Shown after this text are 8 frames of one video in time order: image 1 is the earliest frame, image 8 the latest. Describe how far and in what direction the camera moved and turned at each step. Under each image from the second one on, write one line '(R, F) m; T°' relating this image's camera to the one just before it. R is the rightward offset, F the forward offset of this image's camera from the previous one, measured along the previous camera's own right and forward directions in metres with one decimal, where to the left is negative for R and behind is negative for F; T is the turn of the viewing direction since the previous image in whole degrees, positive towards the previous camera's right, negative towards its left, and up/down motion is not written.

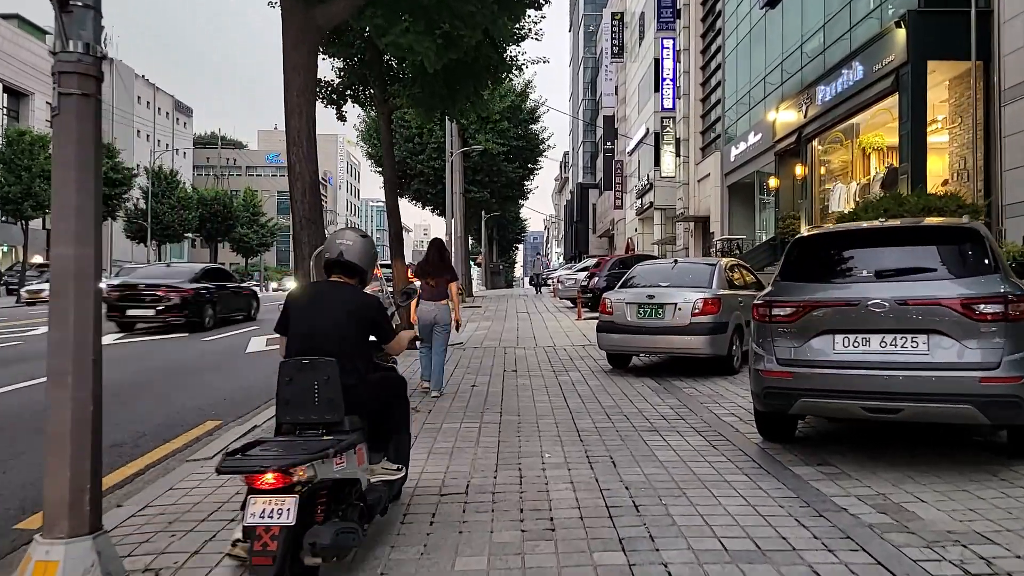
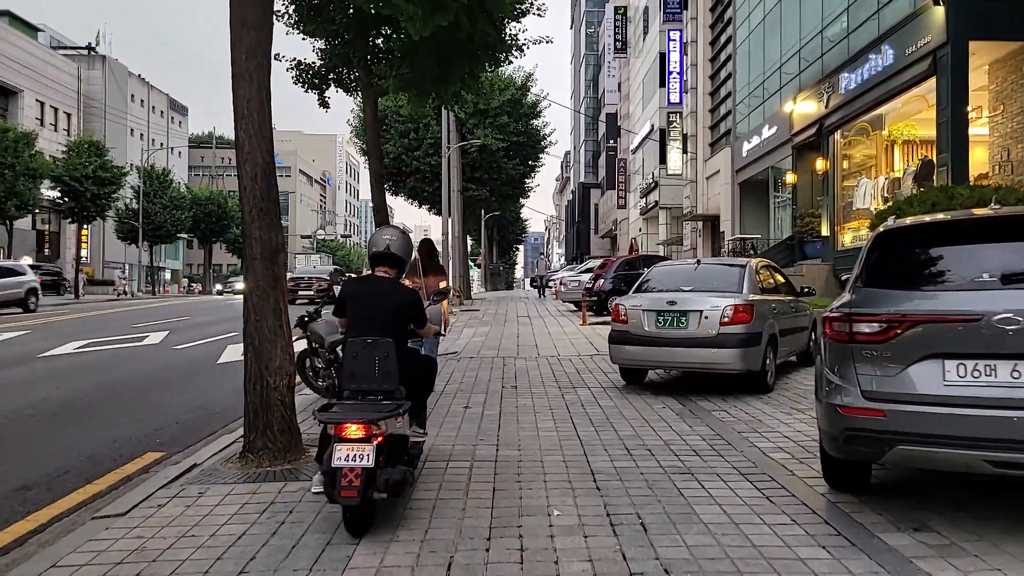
(0.0, +1.3) m; 0°
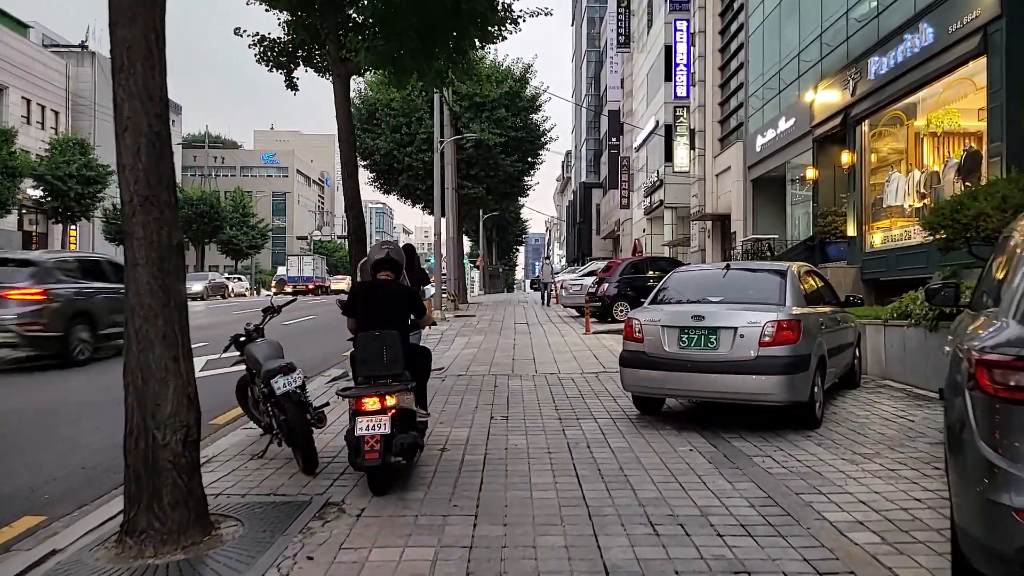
(+0.1, +1.6) m; 0°
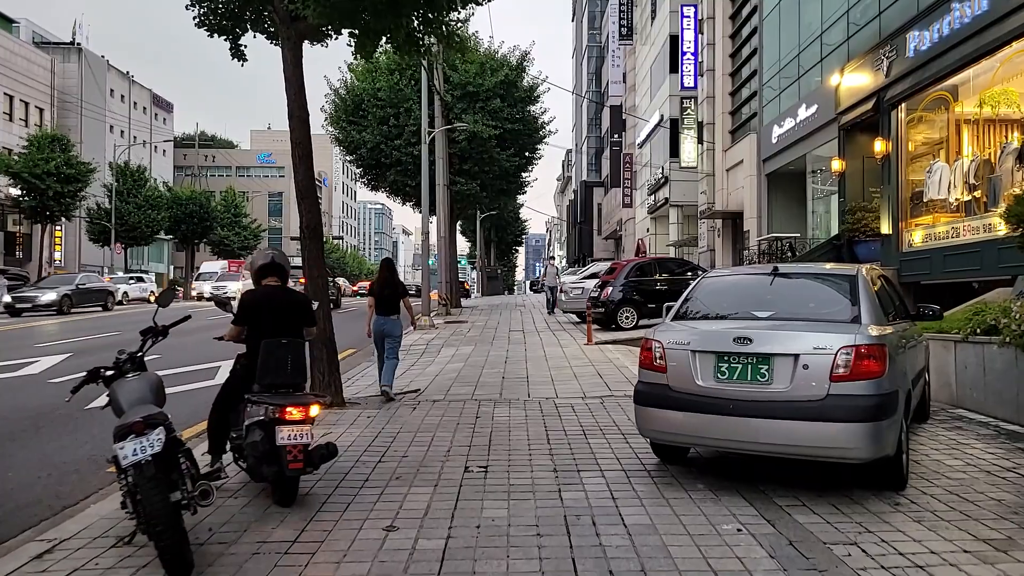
(+0.2, +1.8) m; 0°
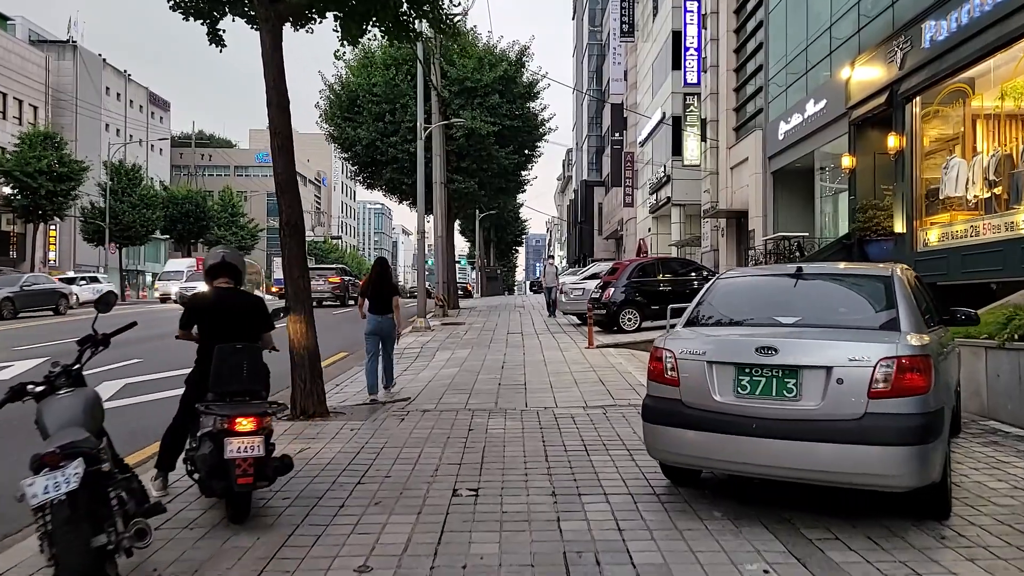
(+0.1, +0.6) m; 0°
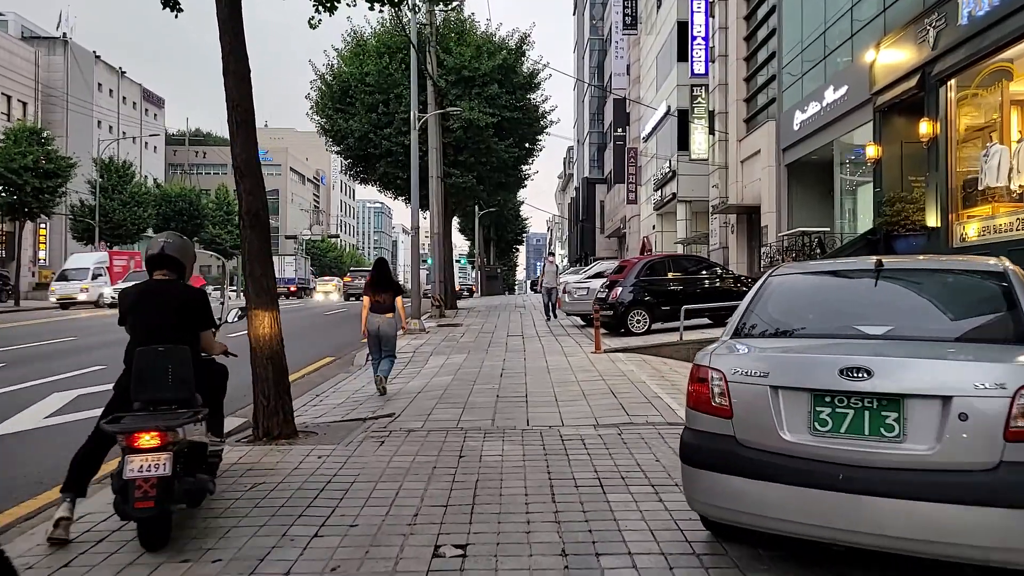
(0.0, +1.2) m; 0°
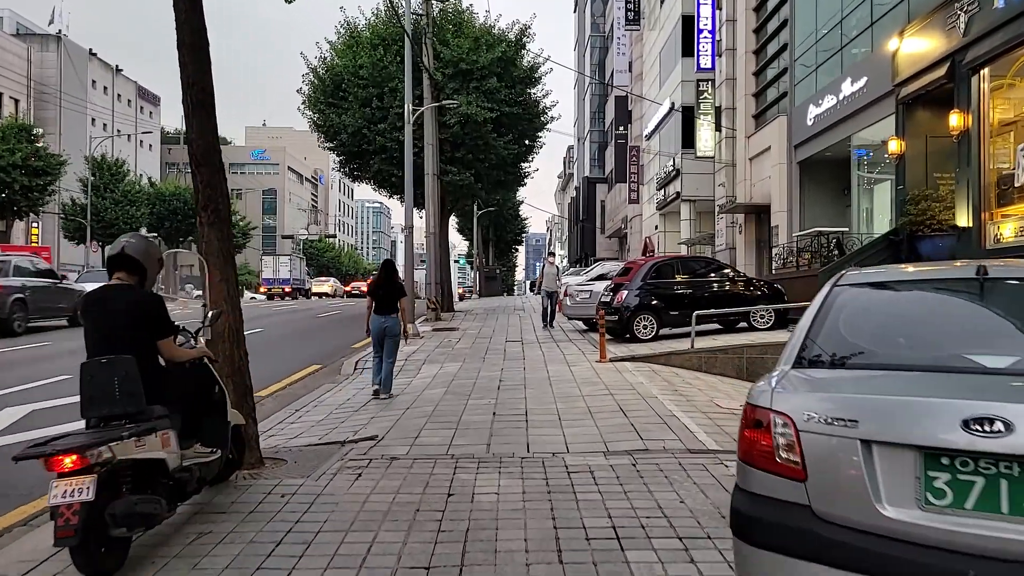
(0.0, +0.9) m; 0°
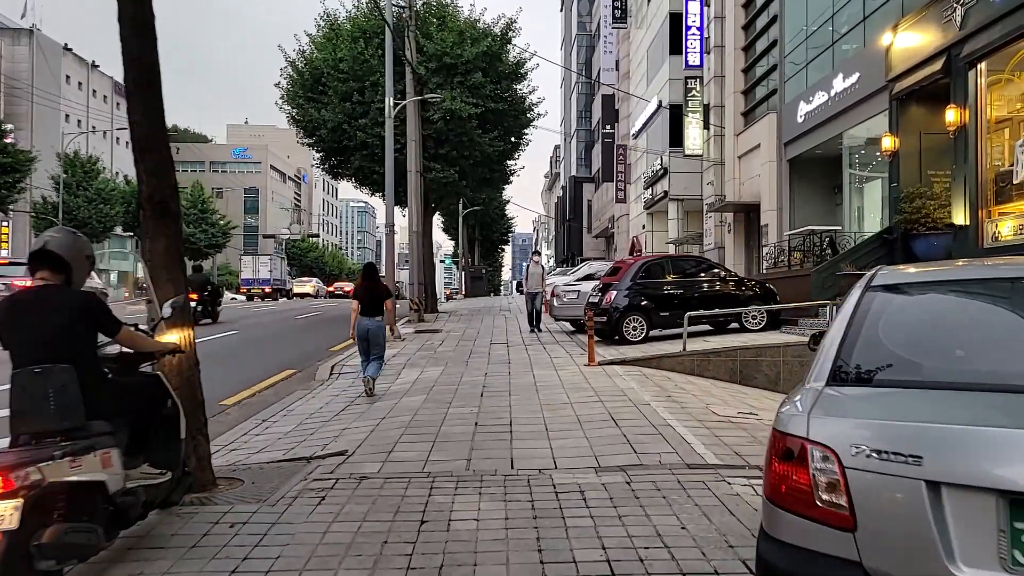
(0.0, +0.5) m; +1°
